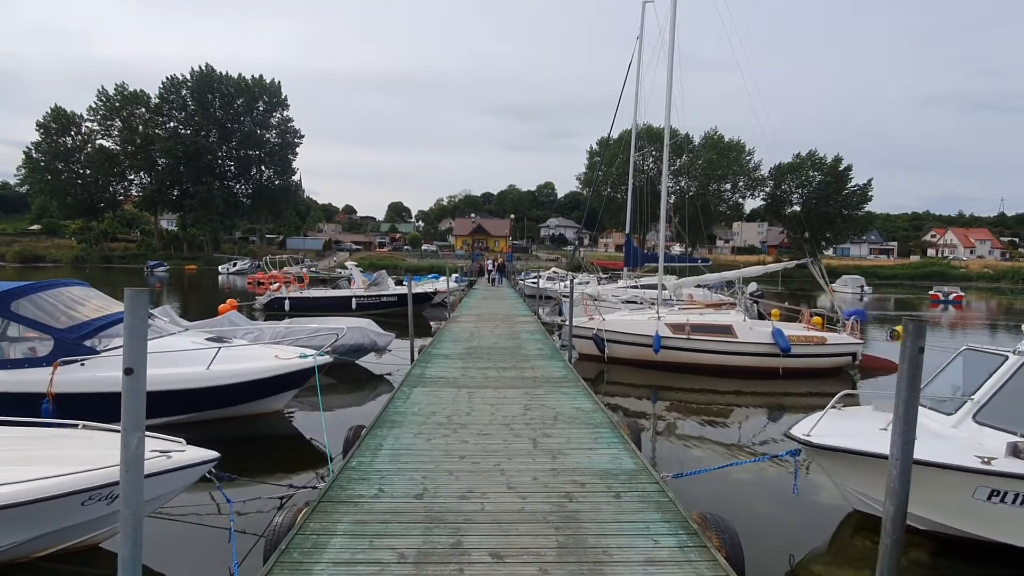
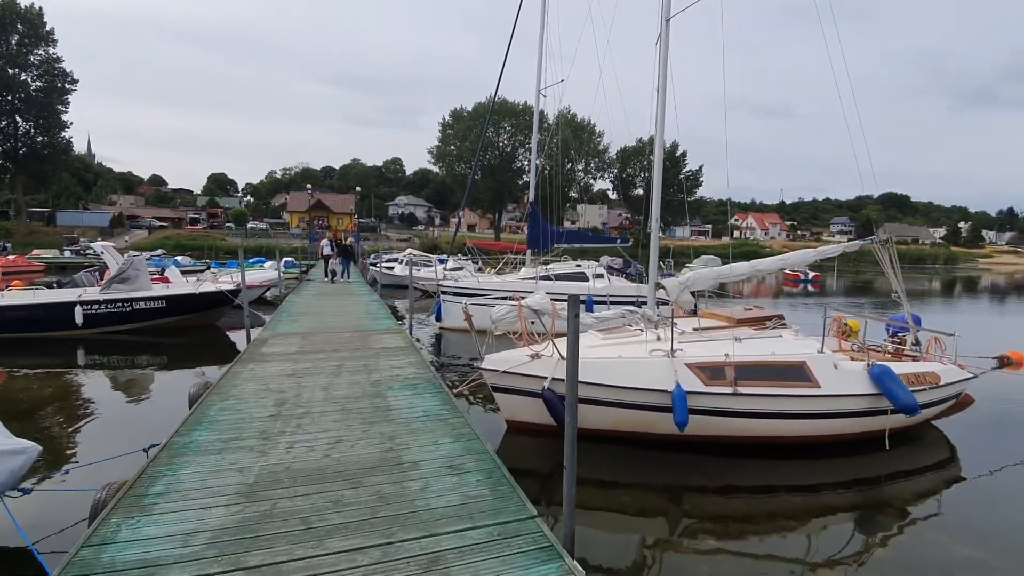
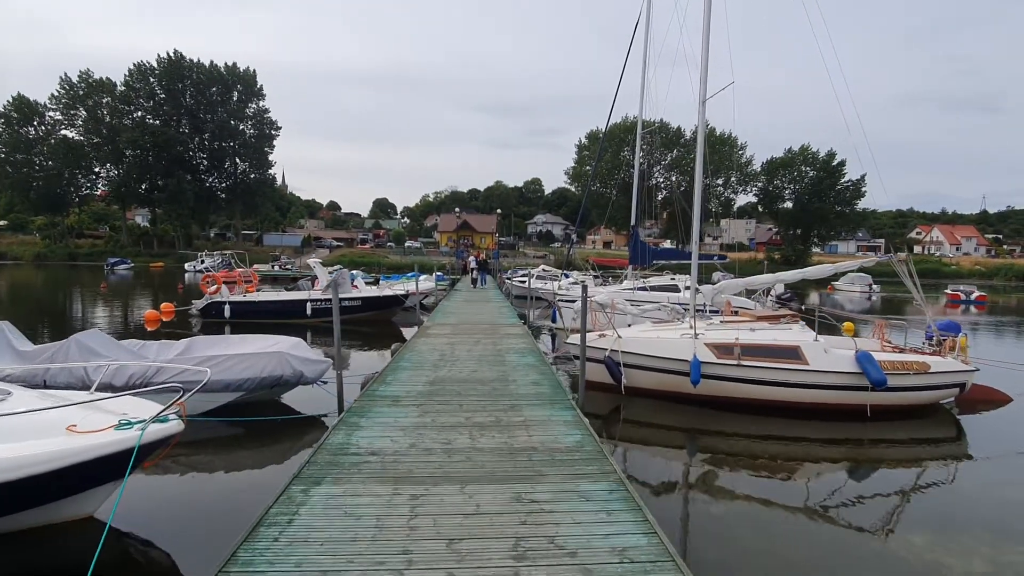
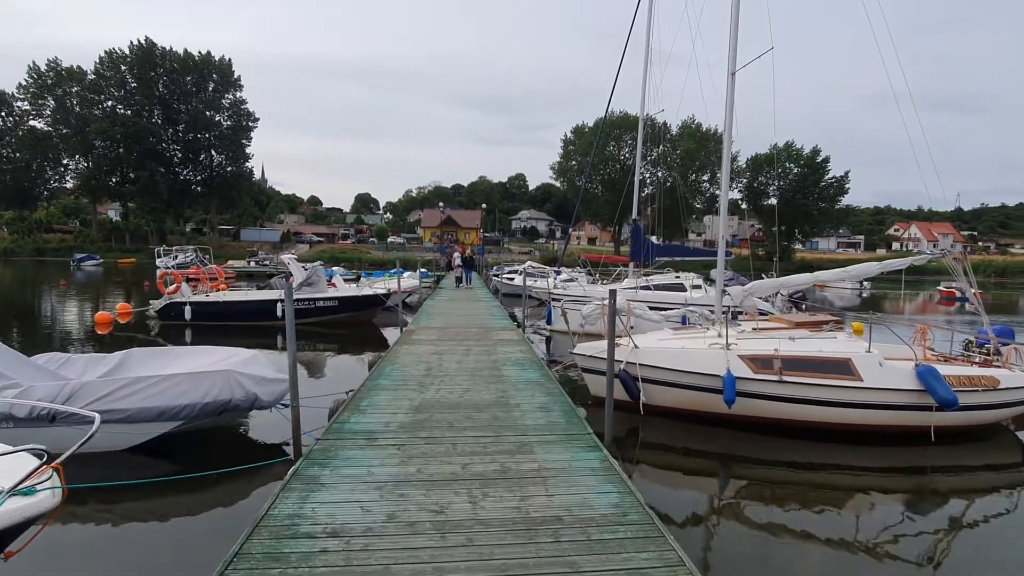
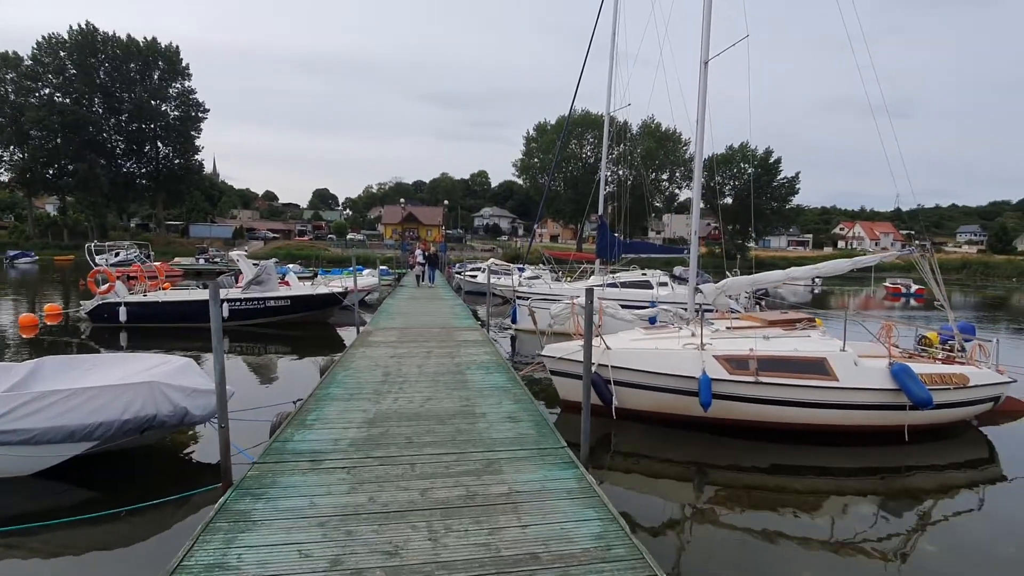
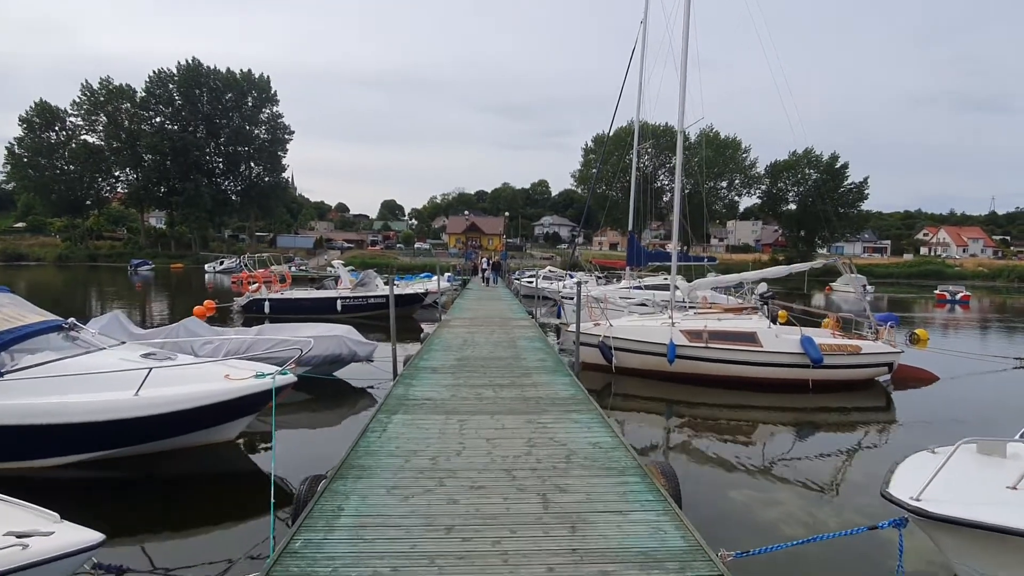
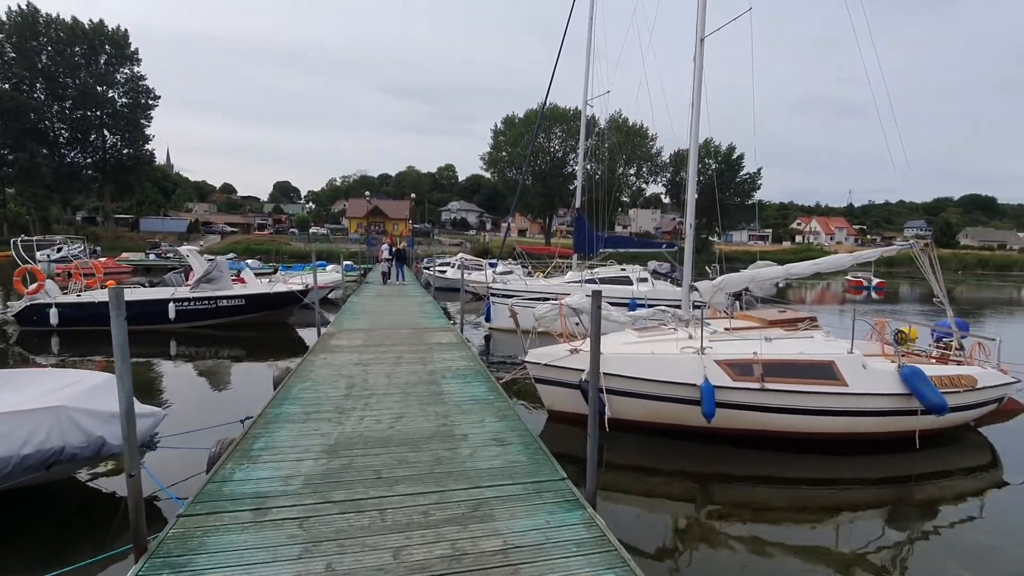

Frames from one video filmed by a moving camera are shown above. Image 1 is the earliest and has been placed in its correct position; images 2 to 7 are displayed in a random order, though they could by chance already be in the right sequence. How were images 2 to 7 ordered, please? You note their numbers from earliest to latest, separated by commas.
6, 3, 4, 5, 7, 2
